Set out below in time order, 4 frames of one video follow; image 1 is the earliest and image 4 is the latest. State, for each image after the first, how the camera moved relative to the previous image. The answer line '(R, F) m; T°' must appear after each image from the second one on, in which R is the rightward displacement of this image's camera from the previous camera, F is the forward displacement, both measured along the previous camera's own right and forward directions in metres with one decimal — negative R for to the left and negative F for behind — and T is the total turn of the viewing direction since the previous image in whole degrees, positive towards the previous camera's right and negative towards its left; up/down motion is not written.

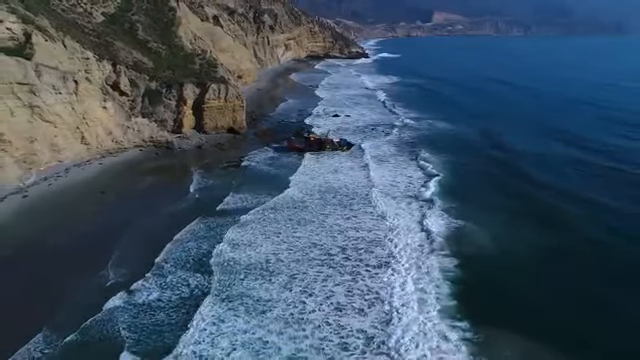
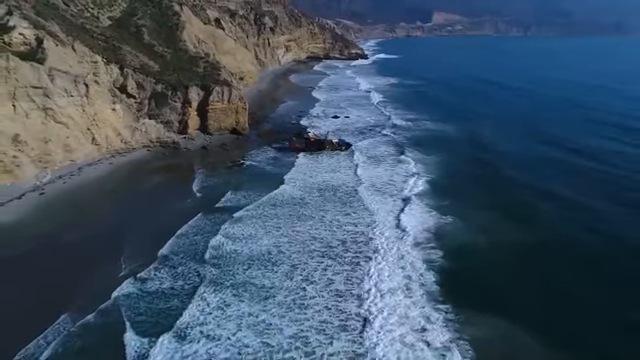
(0.0, -1.3) m; 0°
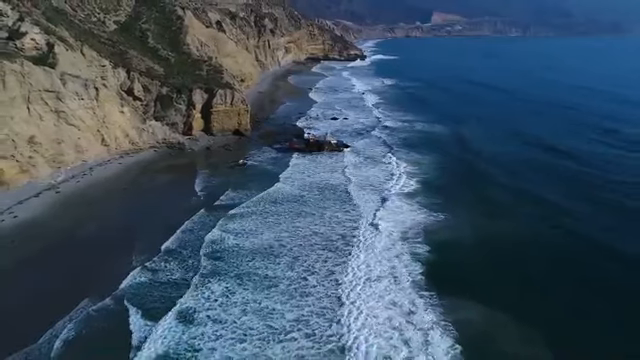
(0.0, -1.4) m; 0°
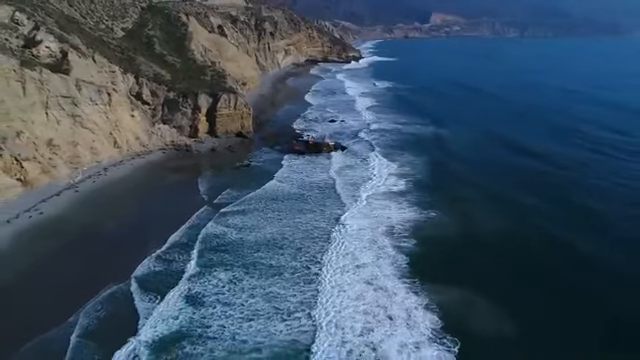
(0.0, -2.0) m; 0°
